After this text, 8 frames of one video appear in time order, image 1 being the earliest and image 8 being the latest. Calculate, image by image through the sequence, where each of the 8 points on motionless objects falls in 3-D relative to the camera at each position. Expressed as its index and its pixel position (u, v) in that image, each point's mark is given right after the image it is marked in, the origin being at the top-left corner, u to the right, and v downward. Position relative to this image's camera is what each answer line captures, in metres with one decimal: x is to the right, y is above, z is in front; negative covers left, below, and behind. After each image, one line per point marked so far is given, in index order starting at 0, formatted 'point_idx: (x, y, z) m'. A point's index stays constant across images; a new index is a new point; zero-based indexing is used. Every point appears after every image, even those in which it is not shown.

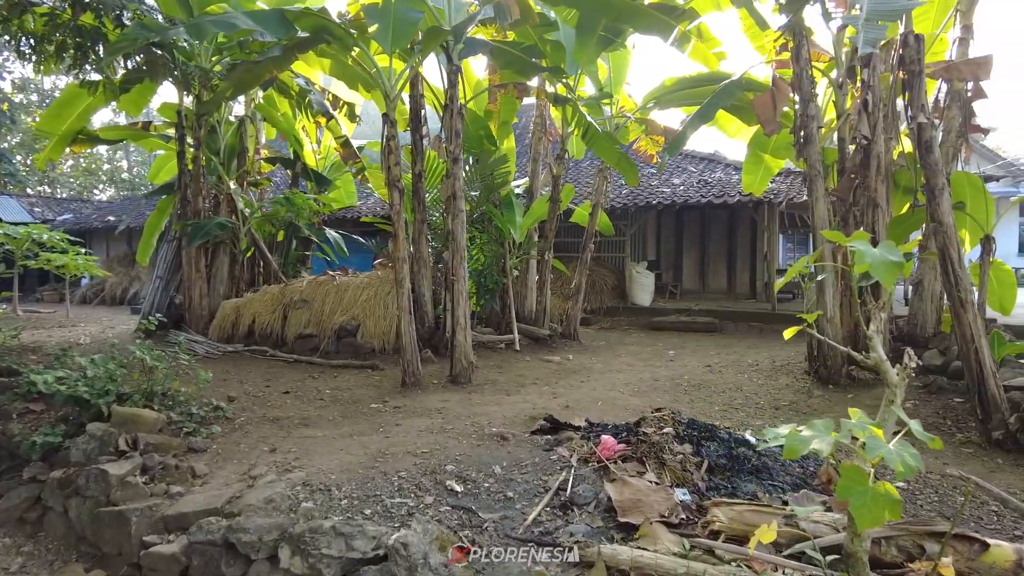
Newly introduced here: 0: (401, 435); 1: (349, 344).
0: (-0.6, -0.9, +3.9) m
1: (-1.6, -0.5, +6.5) m
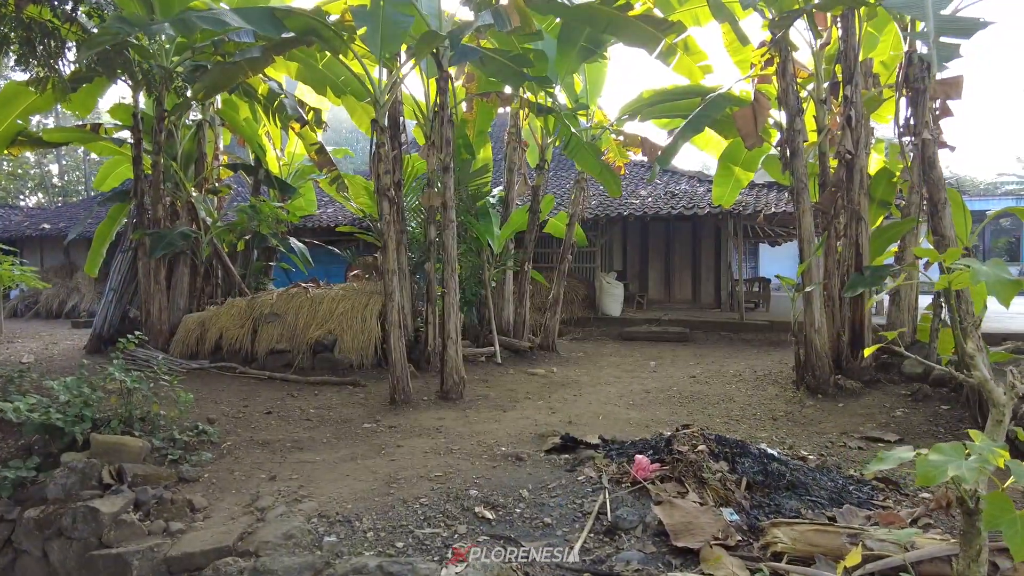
0: (-0.6, -0.9, +3.7) m
1: (-1.7, -0.7, +6.2) m
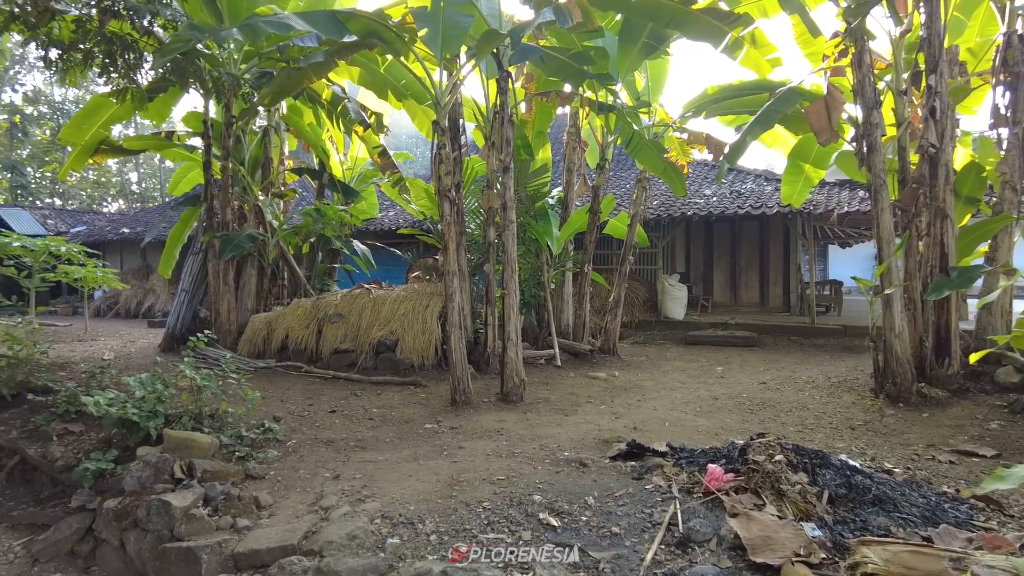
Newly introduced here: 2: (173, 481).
0: (-0.2, -0.9, +3.7) m
1: (-1.2, -0.7, +6.3) m
2: (-1.6, -0.9, +3.2) m
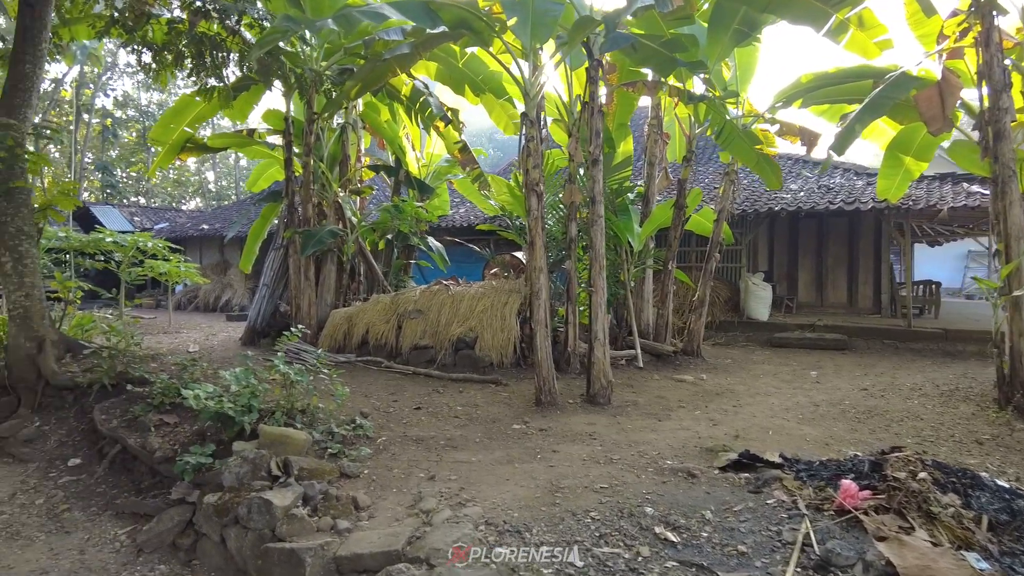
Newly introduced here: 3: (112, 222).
0: (+0.3, -0.9, +3.5) m
1: (-0.4, -0.6, +6.2) m
2: (-1.1, -0.9, +3.1) m
3: (-9.5, +1.6, +15.6) m
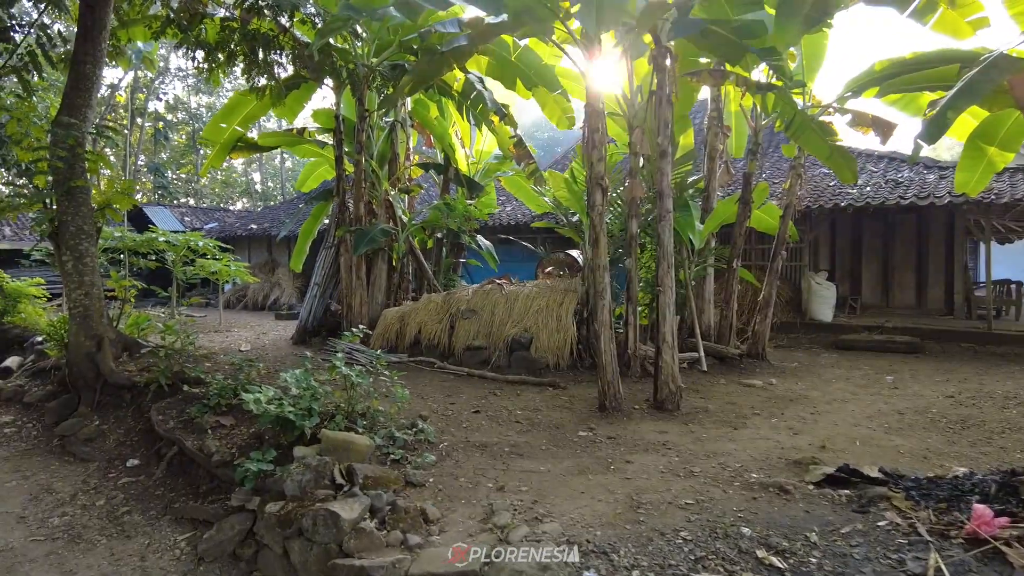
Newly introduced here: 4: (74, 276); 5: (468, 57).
0: (+0.6, -0.9, +3.3) m
1: (+0.1, -0.6, +6.0) m
2: (-0.8, -0.9, +3.0) m
3: (-8.4, +1.6, +15.9) m
4: (-3.6, +0.1, +5.3) m
5: (-0.3, +1.8, +5.1) m
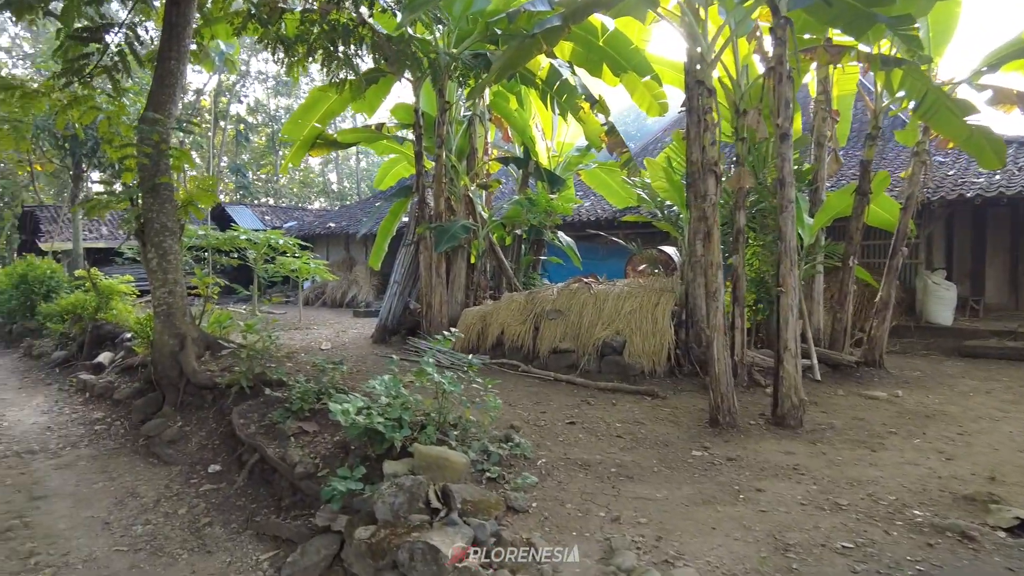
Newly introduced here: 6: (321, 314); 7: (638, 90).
0: (+1.1, -0.9, +2.8) m
1: (+0.9, -0.6, +5.6) m
2: (-0.3, -0.9, +2.6) m
3: (-6.6, +1.7, +16.3) m
4: (-2.8, +0.1, +5.3) m
5: (+0.4, +1.8, +4.7) m
6: (-3.5, -0.5, +11.8) m
7: (+1.3, +2.1, +7.0) m
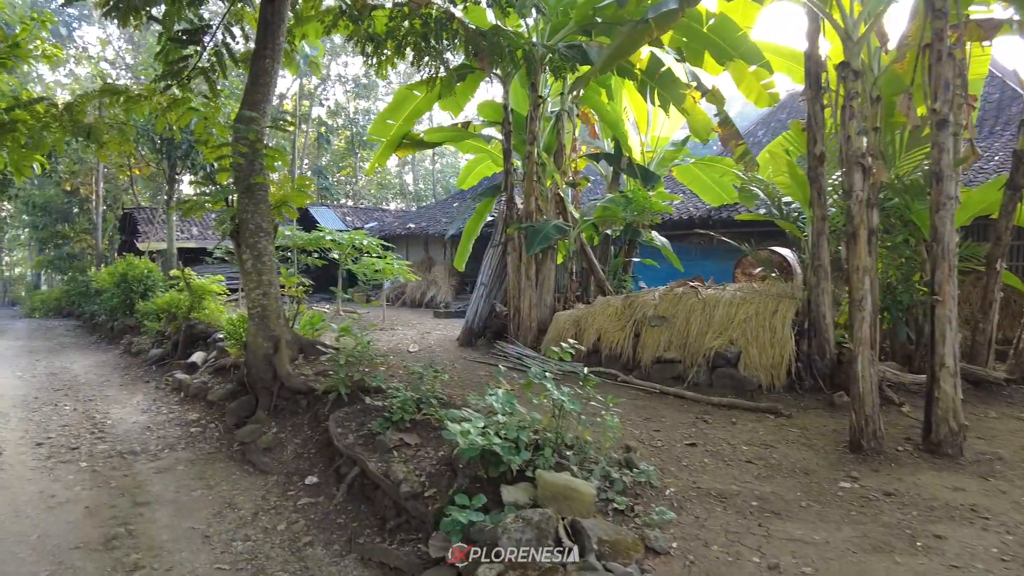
0: (+1.7, -1.0, +2.3) m
1: (+1.7, -0.7, +5.1) m
2: (+0.2, -0.9, +2.3) m
3: (-4.6, +1.7, +16.5) m
4: (-2.0, +0.1, +5.2) m
5: (+1.1, +1.8, +4.3) m
6: (-2.0, -0.5, +11.7) m
7: (+2.3, +2.1, +6.5) m
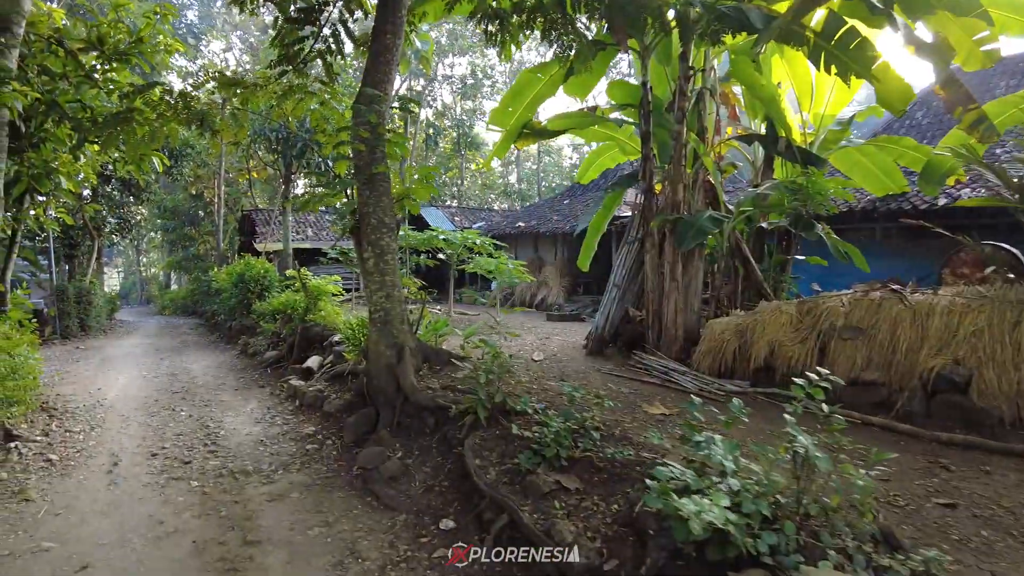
0: (+2.3, -1.0, +1.2) m
1: (+2.7, -0.7, +4.0) m
2: (+0.8, -0.9, +1.4) m
3: (-1.9, +1.6, +16.2) m
4: (-1.0, +0.1, +4.6) m
5: (+2.0, +1.7, +3.3) m
6: (0.0, -0.5, +11.1) m
7: (+3.5, +2.0, +5.3) m
